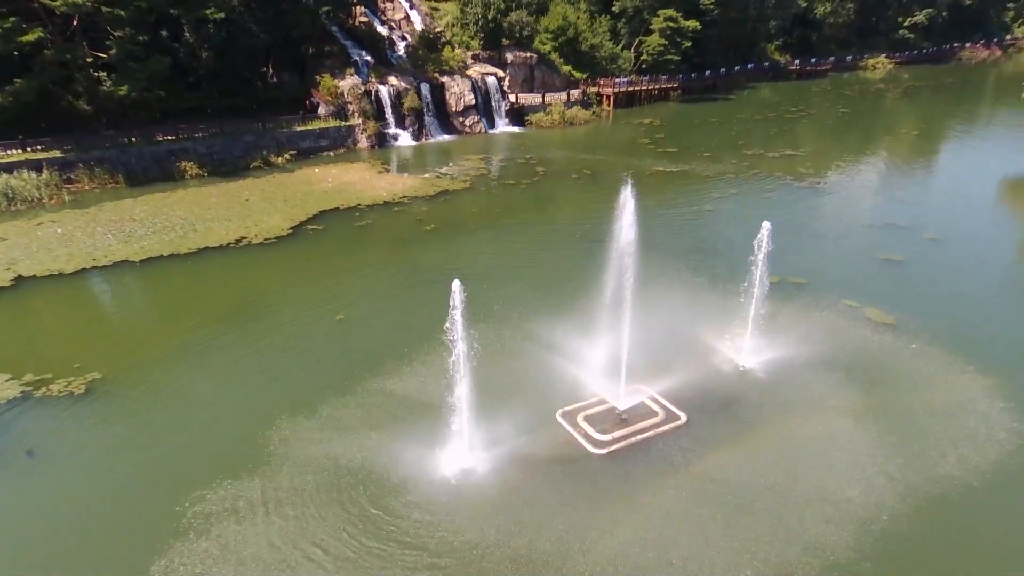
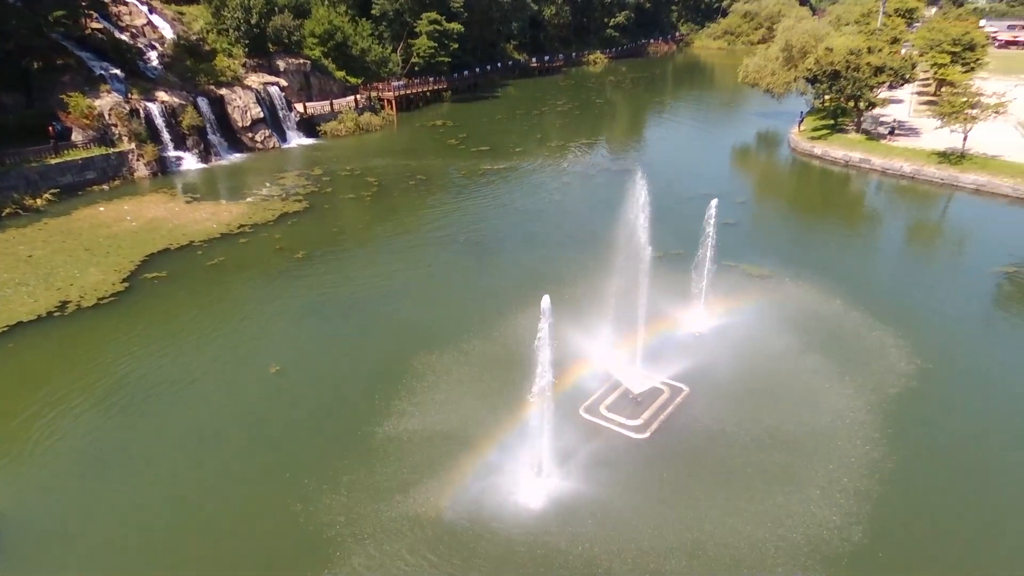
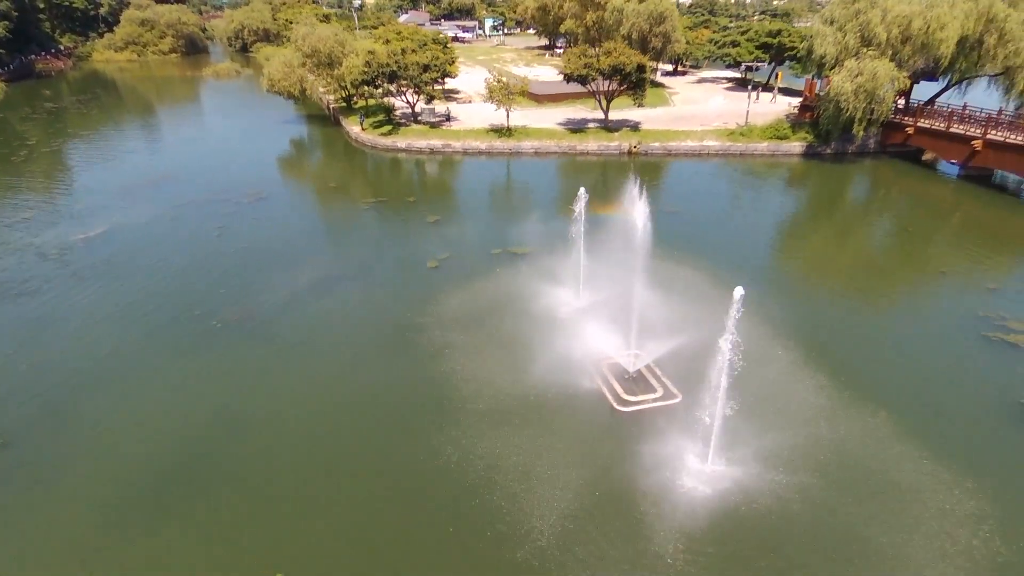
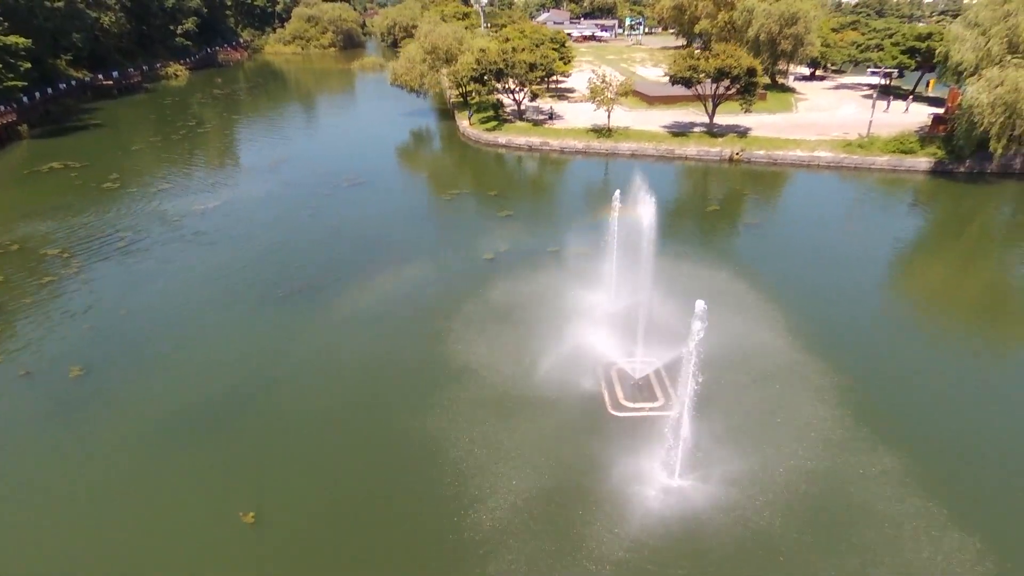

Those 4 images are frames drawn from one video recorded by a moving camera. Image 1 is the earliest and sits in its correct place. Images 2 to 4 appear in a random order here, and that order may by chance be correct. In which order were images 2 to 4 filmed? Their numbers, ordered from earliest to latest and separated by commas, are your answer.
2, 4, 3
